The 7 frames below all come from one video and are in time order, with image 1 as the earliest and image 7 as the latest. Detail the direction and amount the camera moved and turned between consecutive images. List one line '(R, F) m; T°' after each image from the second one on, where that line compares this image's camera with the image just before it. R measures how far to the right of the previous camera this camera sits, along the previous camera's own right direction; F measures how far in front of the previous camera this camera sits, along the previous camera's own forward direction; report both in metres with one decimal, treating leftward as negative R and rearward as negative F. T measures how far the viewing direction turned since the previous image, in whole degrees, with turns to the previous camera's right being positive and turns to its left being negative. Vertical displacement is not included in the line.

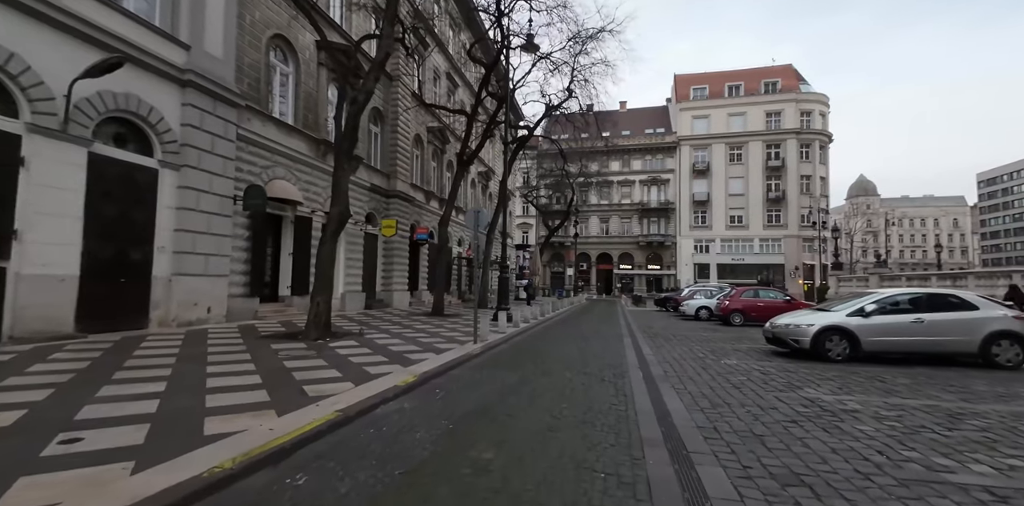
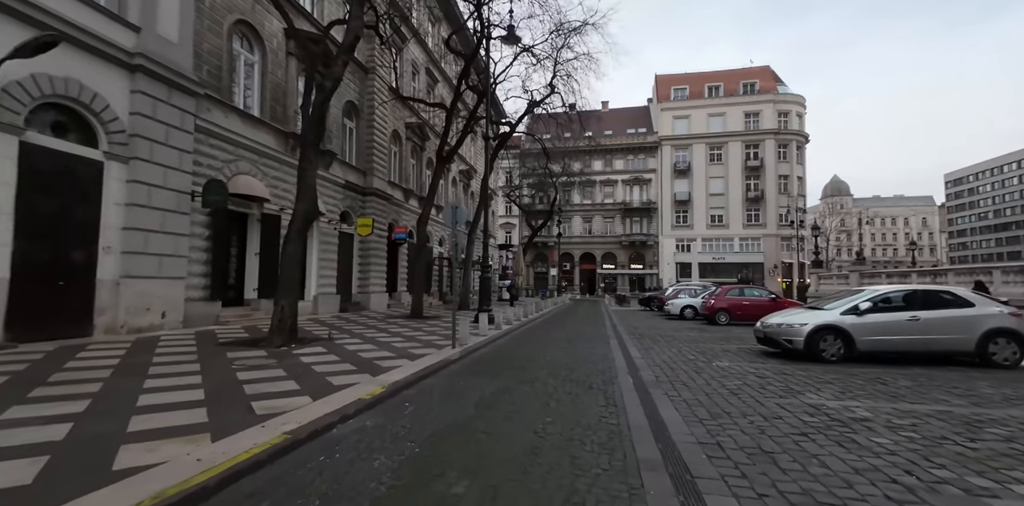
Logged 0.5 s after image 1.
(+0.1, +0.7) m; +2°
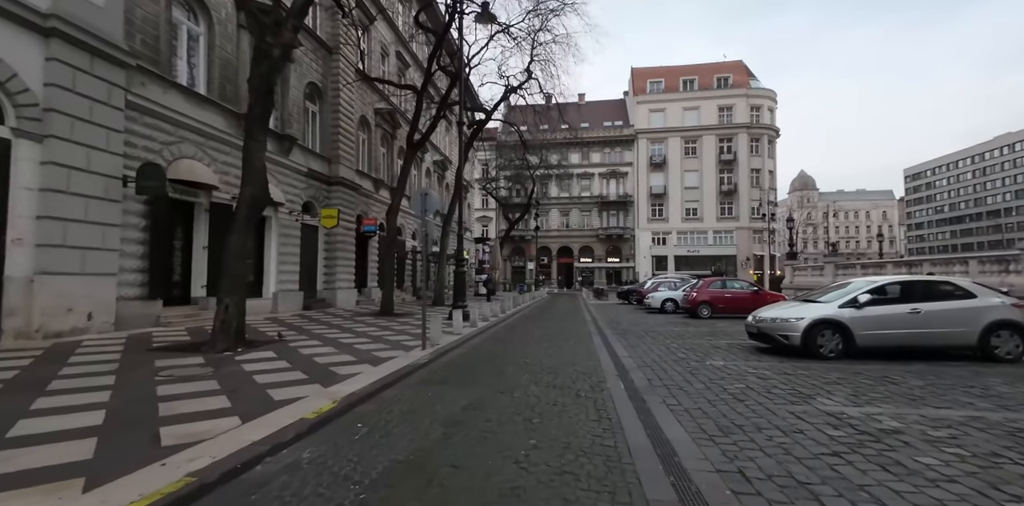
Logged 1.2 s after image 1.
(0.0, +1.0) m; +3°
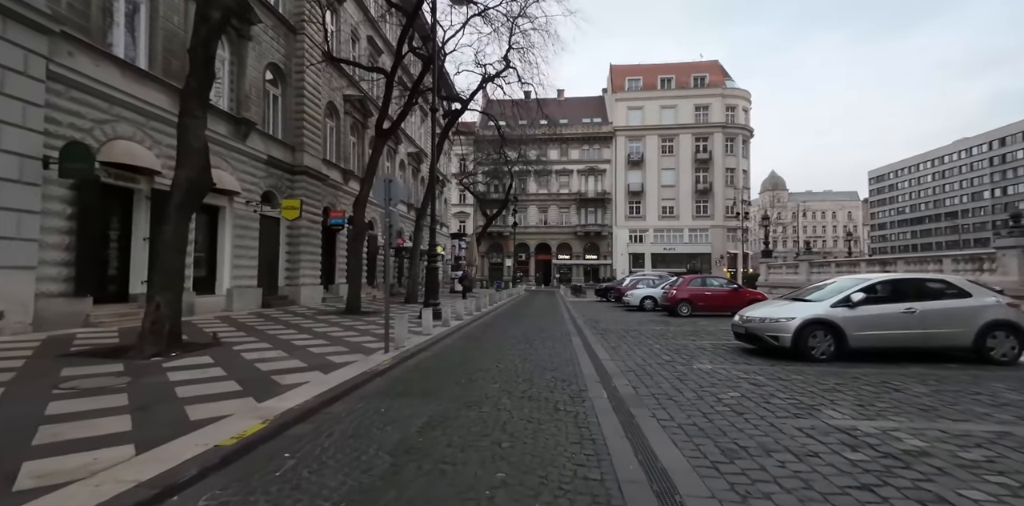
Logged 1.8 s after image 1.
(+0.1, +0.8) m; +3°
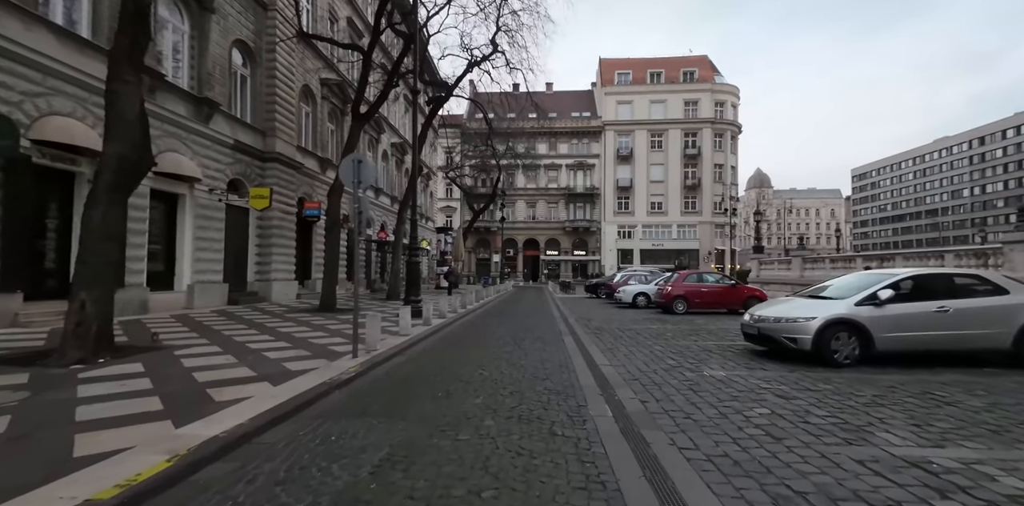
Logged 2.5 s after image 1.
(0.0, +1.0) m; +2°
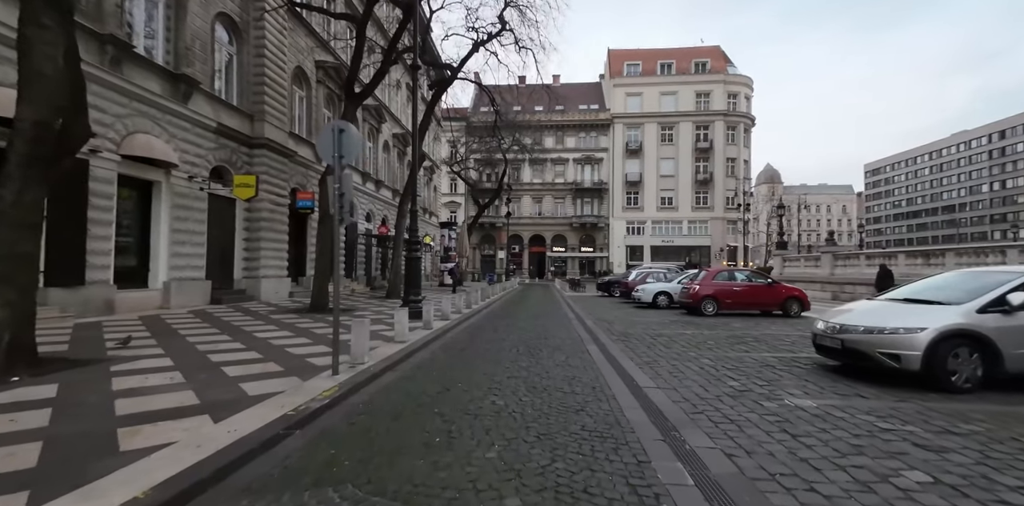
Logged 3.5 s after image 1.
(-0.2, +1.6) m; -1°
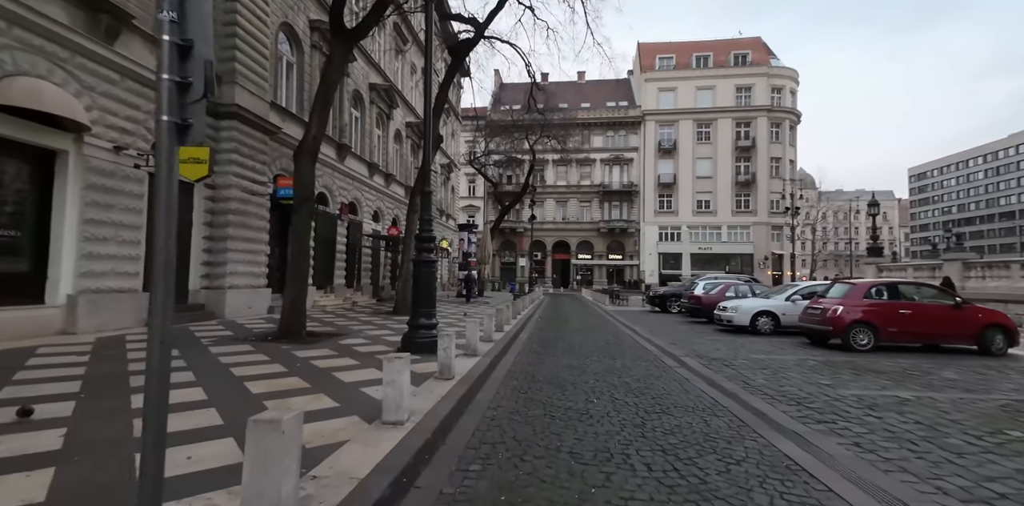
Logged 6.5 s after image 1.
(-0.9, +4.4) m; -2°
